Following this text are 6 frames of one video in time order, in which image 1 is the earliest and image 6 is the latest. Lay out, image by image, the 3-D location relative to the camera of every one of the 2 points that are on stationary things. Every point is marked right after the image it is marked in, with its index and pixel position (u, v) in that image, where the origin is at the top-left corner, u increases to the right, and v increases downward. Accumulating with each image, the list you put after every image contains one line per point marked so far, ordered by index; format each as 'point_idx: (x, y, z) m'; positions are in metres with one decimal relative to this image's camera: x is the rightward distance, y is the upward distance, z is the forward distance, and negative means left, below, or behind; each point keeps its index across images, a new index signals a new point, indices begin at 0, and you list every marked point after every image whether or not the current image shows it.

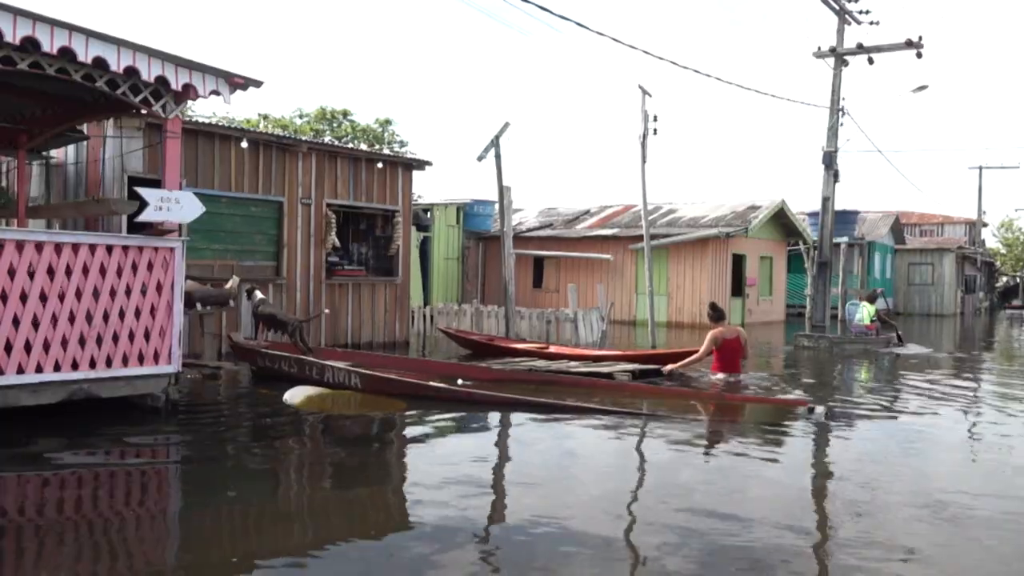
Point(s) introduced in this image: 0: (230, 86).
0: (-2.5, +1.8, +7.7) m
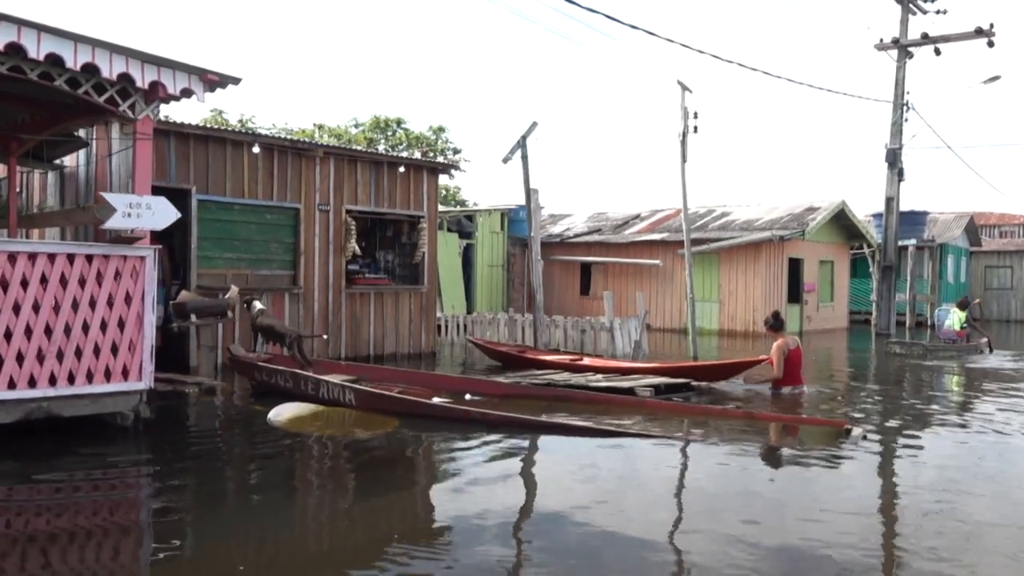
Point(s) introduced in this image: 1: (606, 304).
0: (-2.5, +1.7, +7.2) m
1: (+1.6, -0.3, +15.4) m
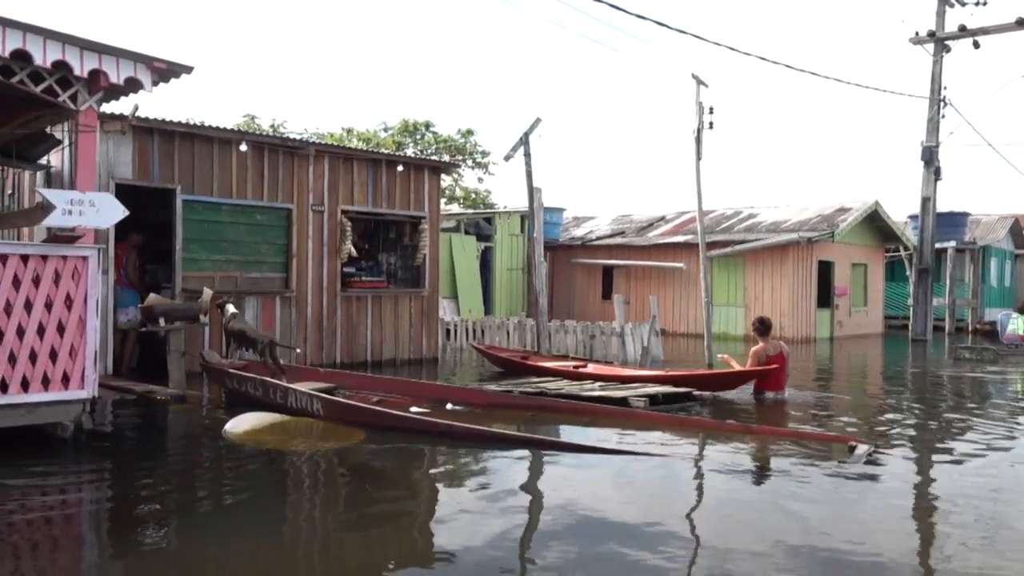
0: (-2.8, +1.6, +6.8) m
1: (+1.7, -0.3, +14.7) m
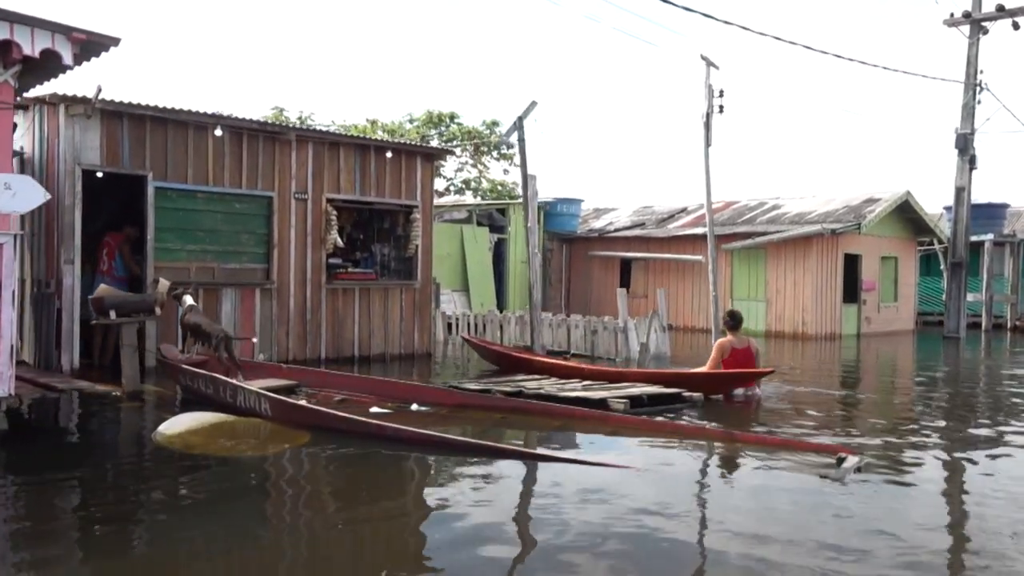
0: (-3.1, +1.7, +6.3) m
1: (+1.7, -0.2, +14.0) m
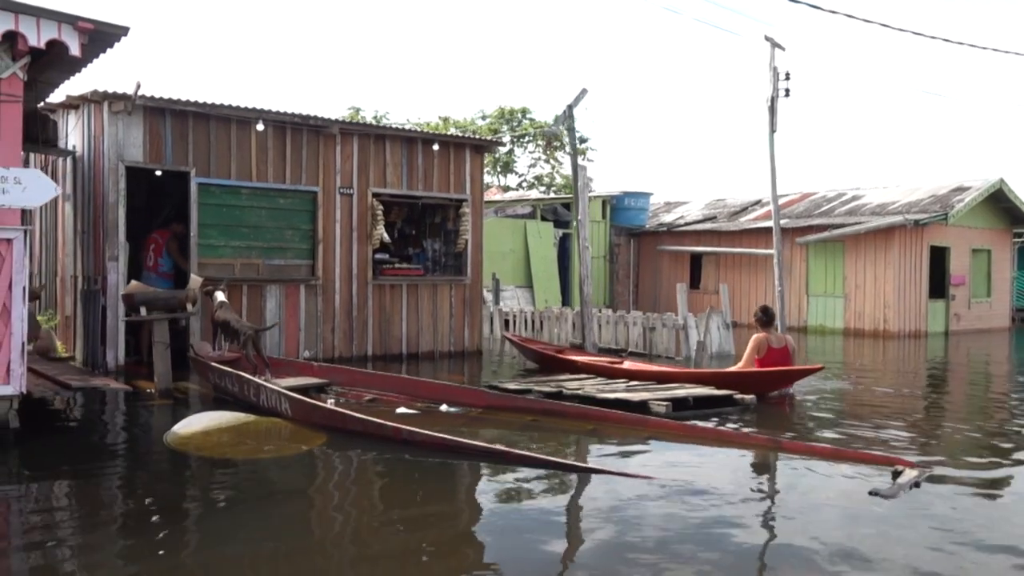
0: (-3.0, +1.7, +6.1) m
1: (+2.5, -0.2, +13.4) m
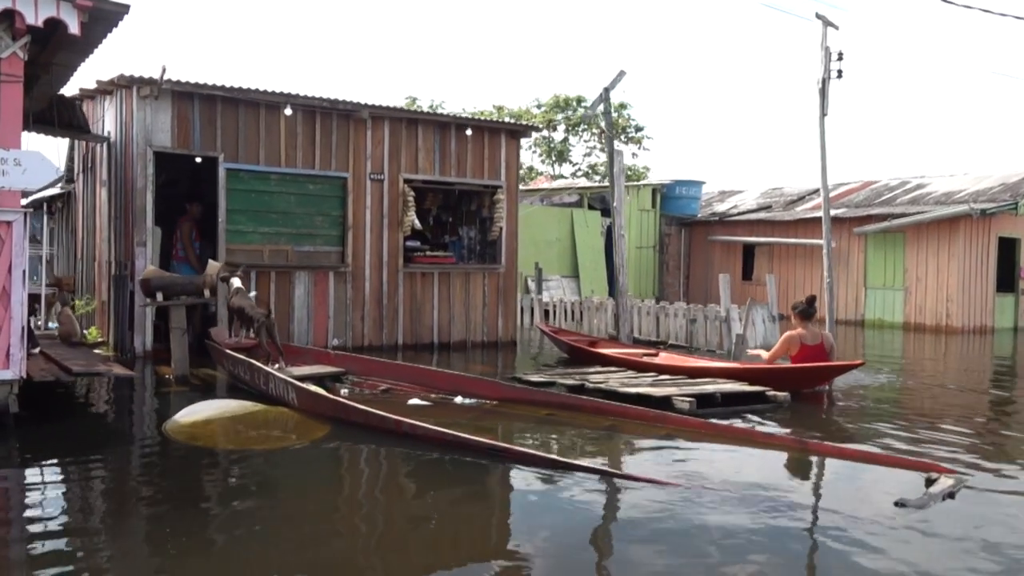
0: (-2.9, +1.9, +6.0) m
1: (+3.1, 0.0, +12.9) m
